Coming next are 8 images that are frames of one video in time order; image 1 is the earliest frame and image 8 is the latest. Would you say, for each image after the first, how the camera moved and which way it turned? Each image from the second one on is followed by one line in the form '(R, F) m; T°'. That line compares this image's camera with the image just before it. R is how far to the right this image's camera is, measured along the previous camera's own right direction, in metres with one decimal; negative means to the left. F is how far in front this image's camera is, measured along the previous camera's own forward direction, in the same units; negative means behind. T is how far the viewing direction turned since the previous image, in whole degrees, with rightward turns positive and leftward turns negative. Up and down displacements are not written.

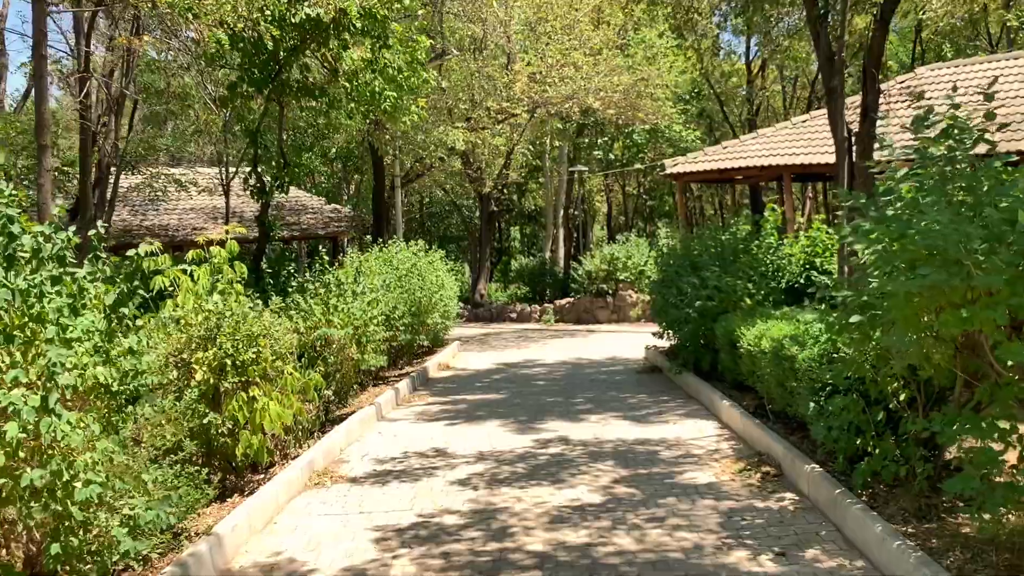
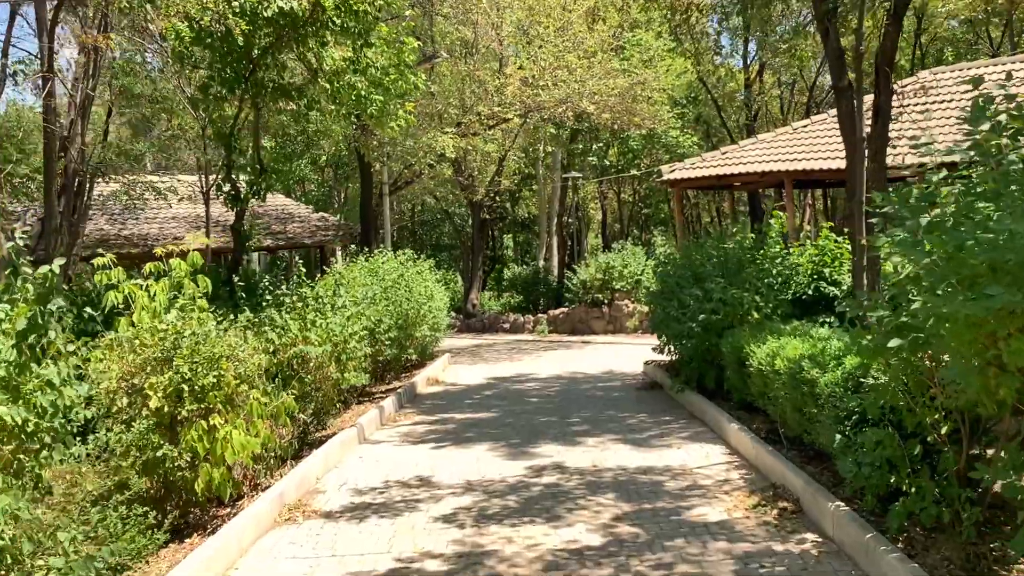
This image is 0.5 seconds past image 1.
(0.0, +0.6) m; 0°
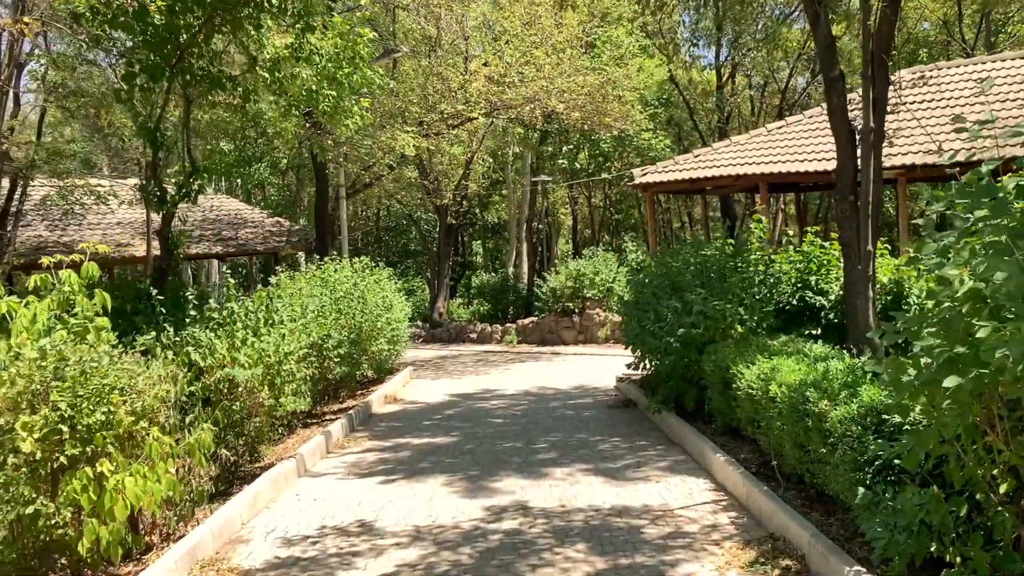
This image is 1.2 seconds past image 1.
(+0.1, +0.9) m; +2°
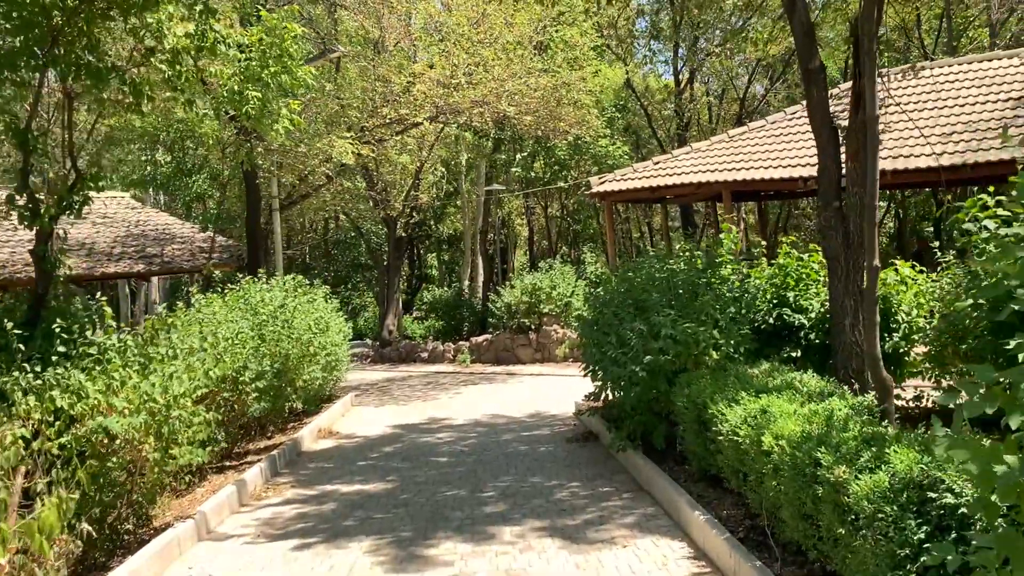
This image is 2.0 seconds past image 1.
(+0.2, +1.1) m; +3°
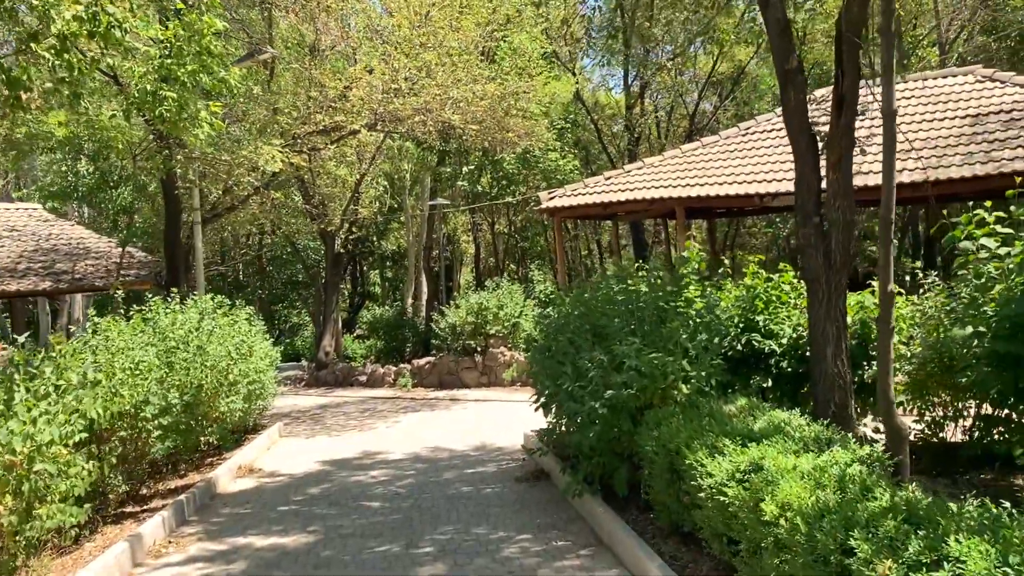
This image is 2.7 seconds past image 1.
(0.0, +0.9) m; +3°
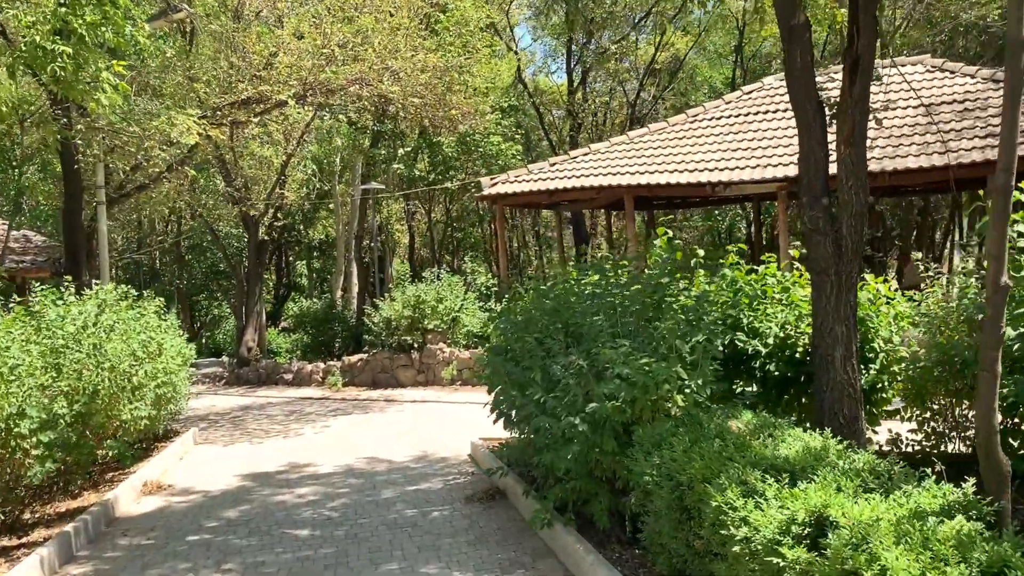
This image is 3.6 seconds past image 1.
(-0.2, +1.0) m; +5°
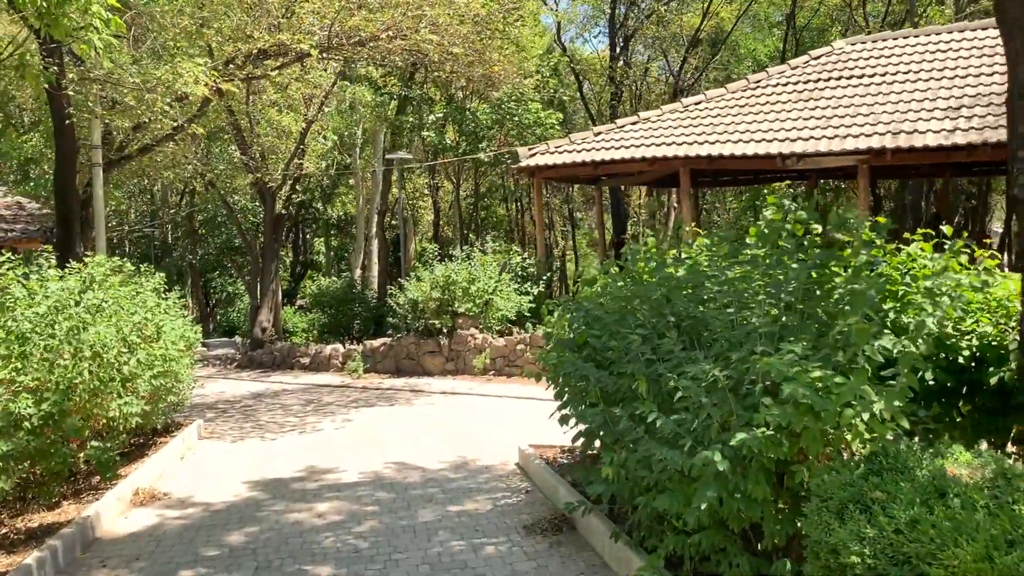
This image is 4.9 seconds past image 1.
(-0.4, +1.4) m; -1°
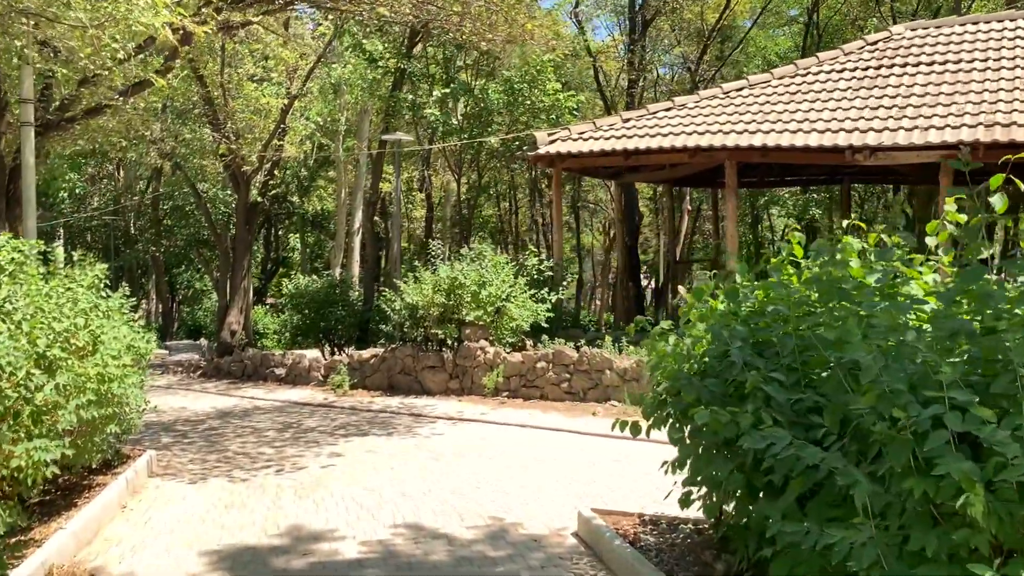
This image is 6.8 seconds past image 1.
(-0.6, +2.0) m; +2°
